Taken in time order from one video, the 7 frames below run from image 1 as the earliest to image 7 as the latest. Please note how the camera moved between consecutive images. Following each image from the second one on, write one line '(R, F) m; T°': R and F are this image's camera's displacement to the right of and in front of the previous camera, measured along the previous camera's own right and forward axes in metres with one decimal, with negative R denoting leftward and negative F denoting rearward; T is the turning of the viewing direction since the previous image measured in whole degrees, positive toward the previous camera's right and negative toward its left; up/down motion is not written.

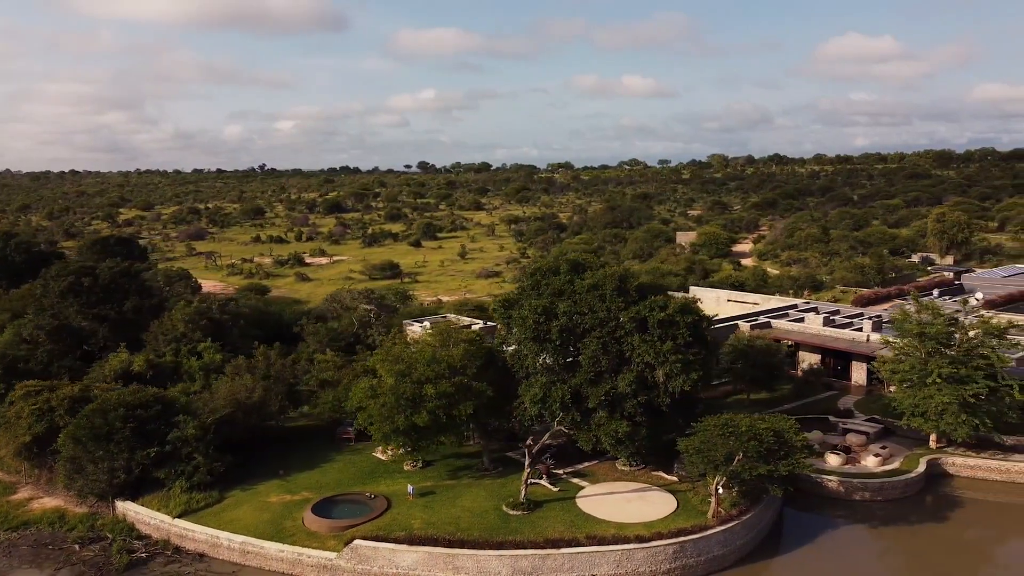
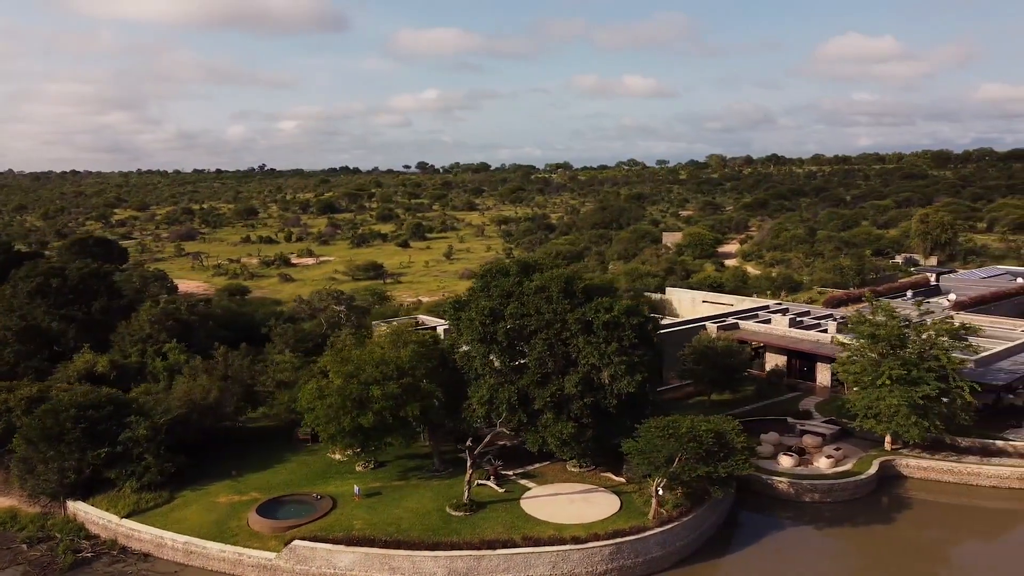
(+1.7, -0.1) m; 0°
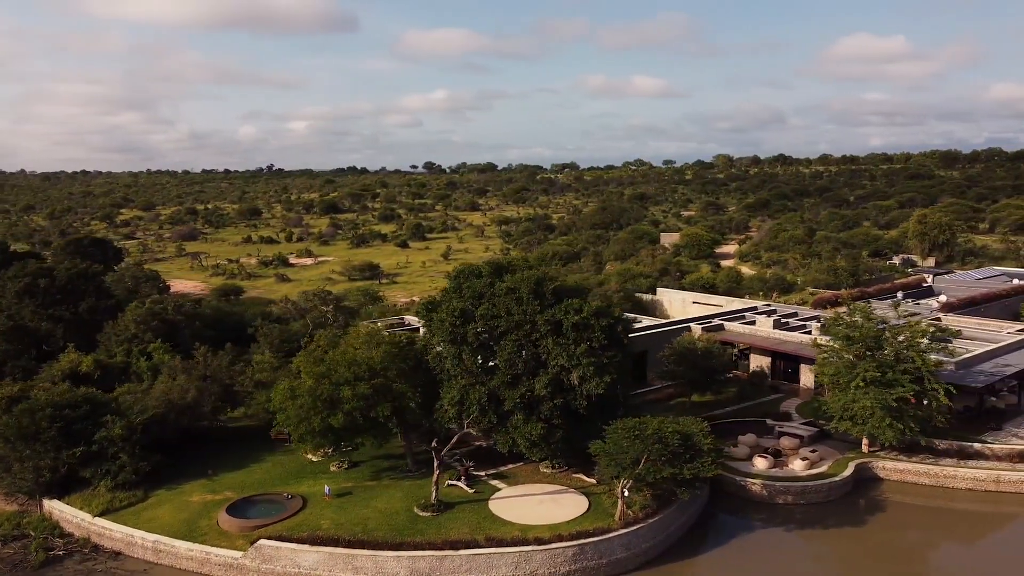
(+1.2, -0.1) m; -1°
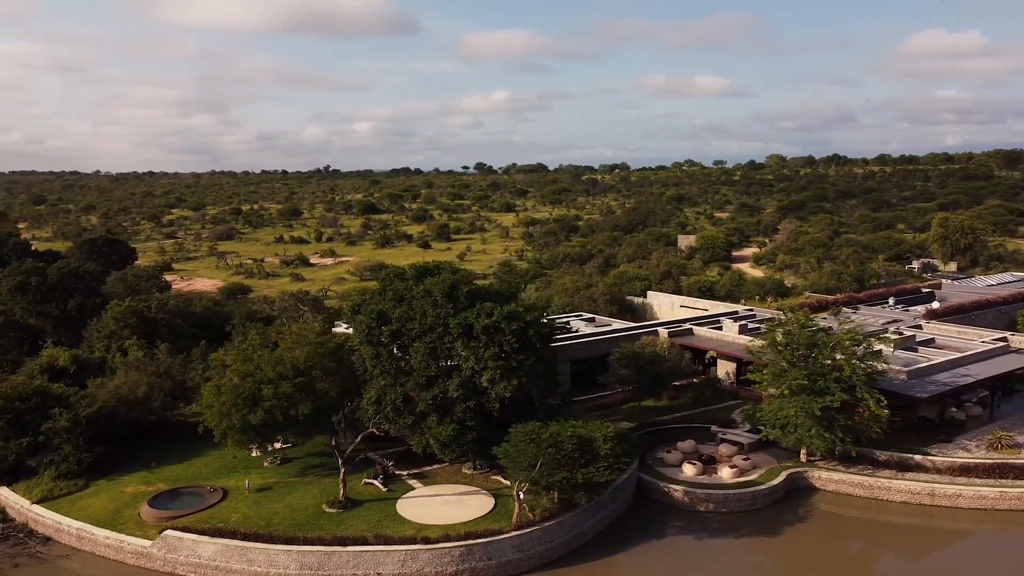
(+4.6, -0.2) m; -4°
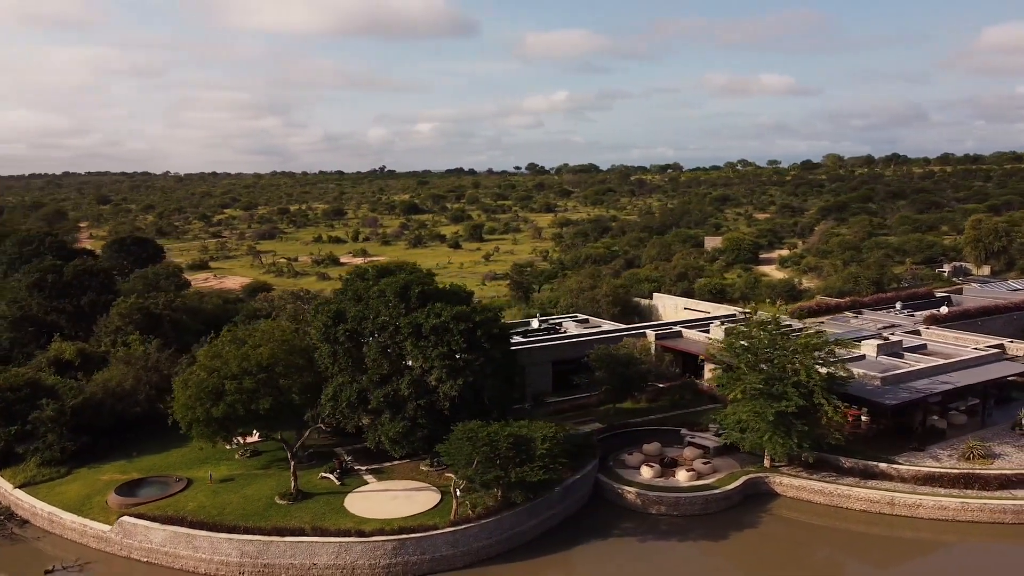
(+3.5, -0.3) m; -4°
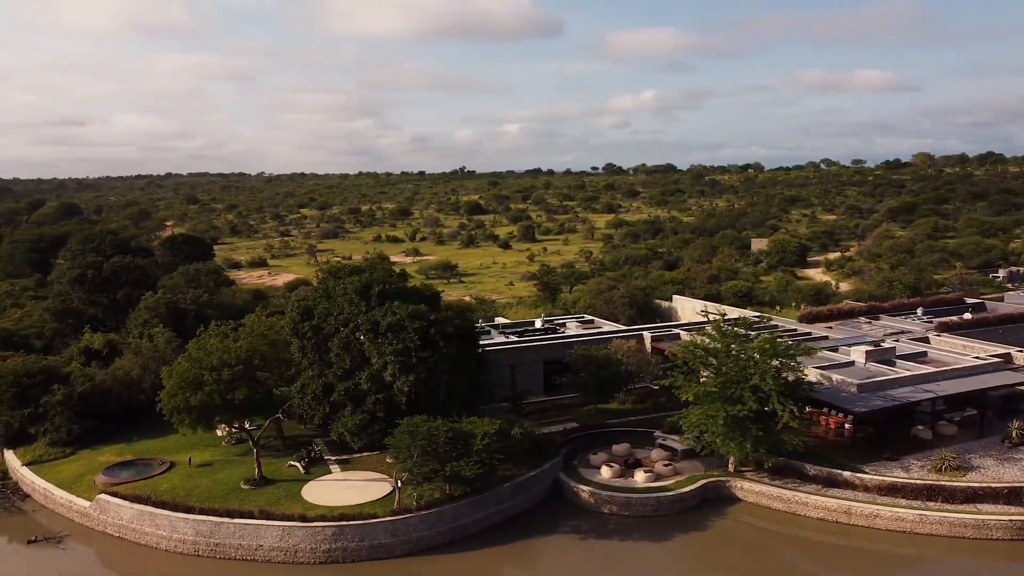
(+4.3, -0.4) m; -6°
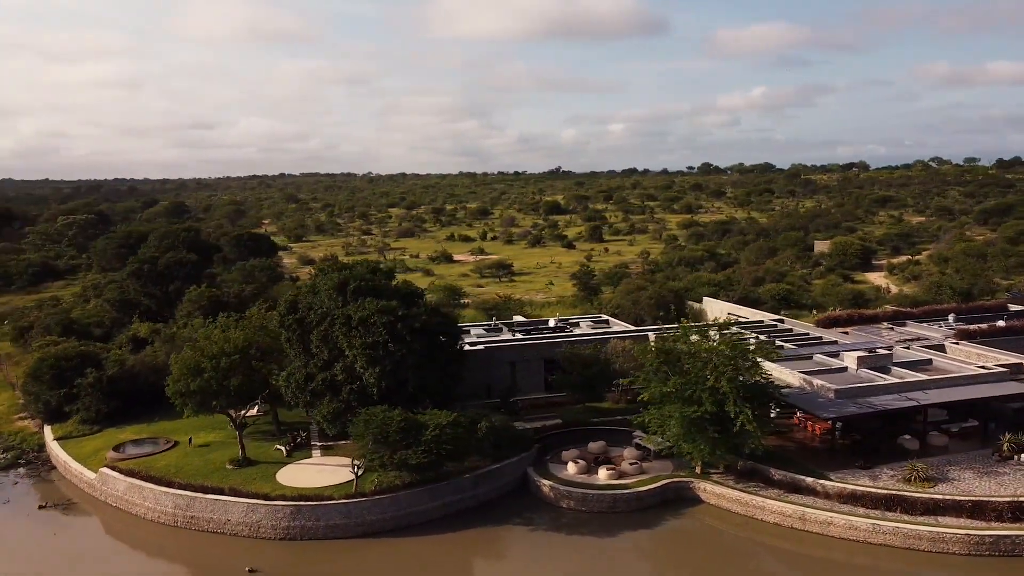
(+4.7, -0.6) m; -7°
